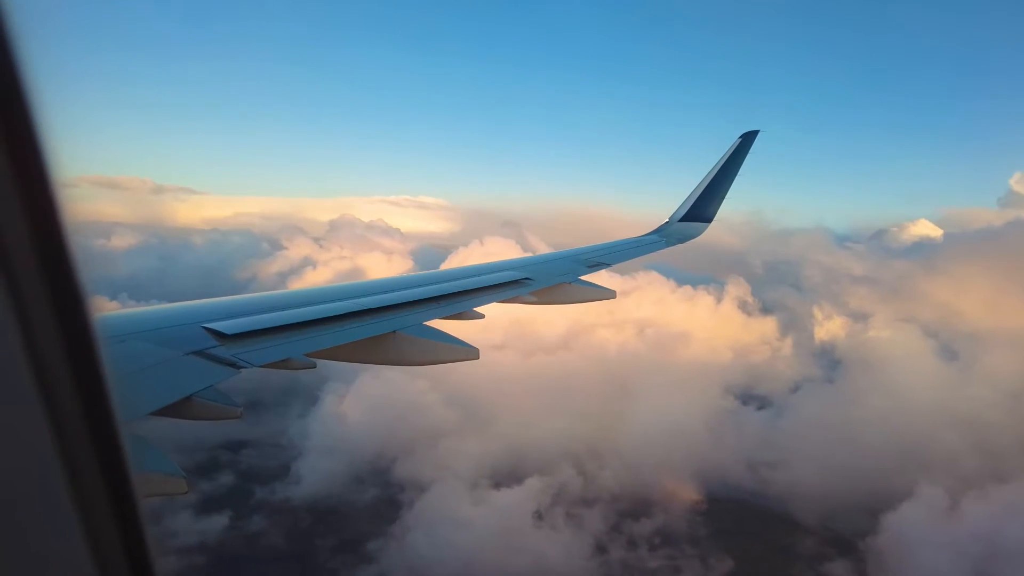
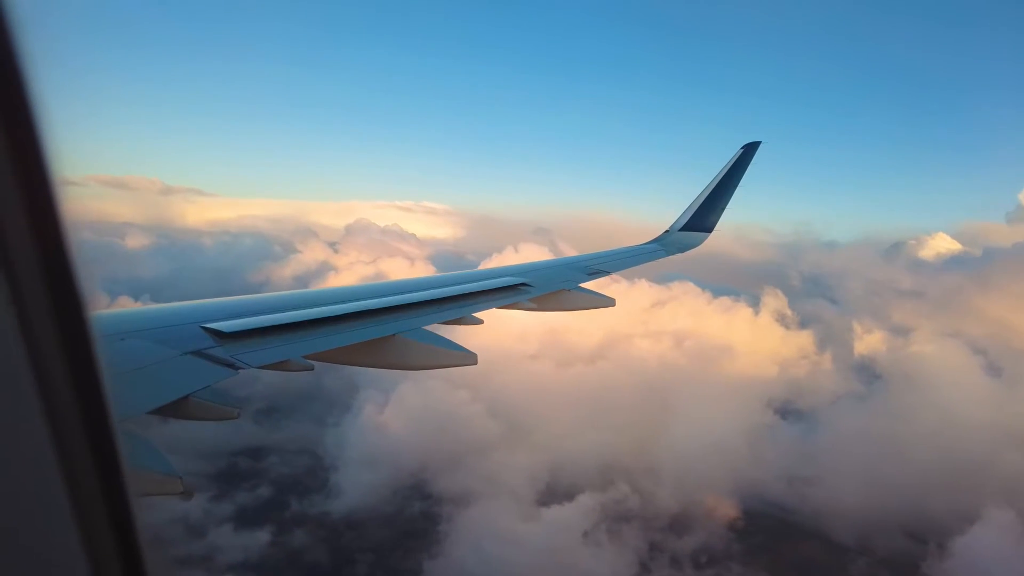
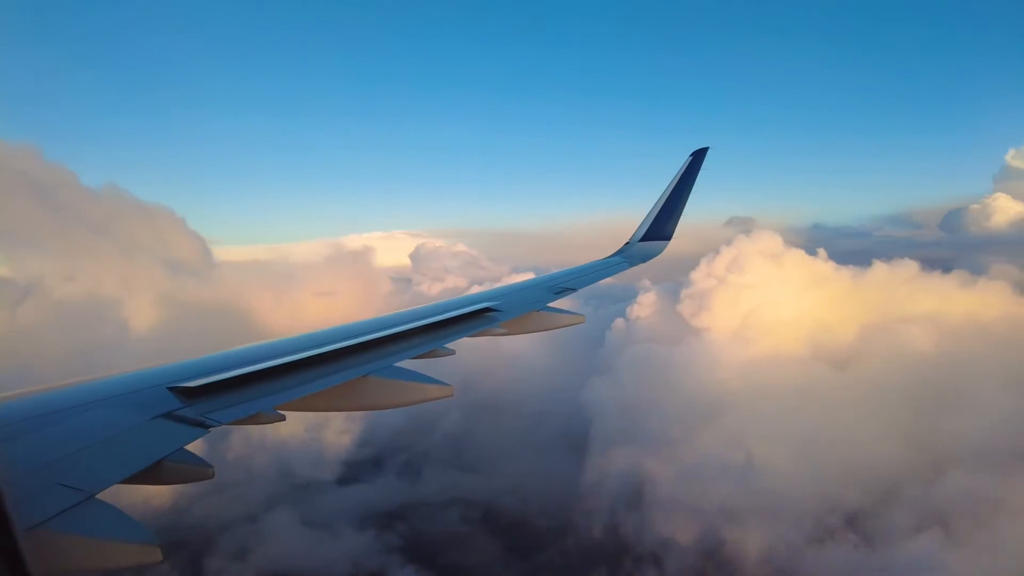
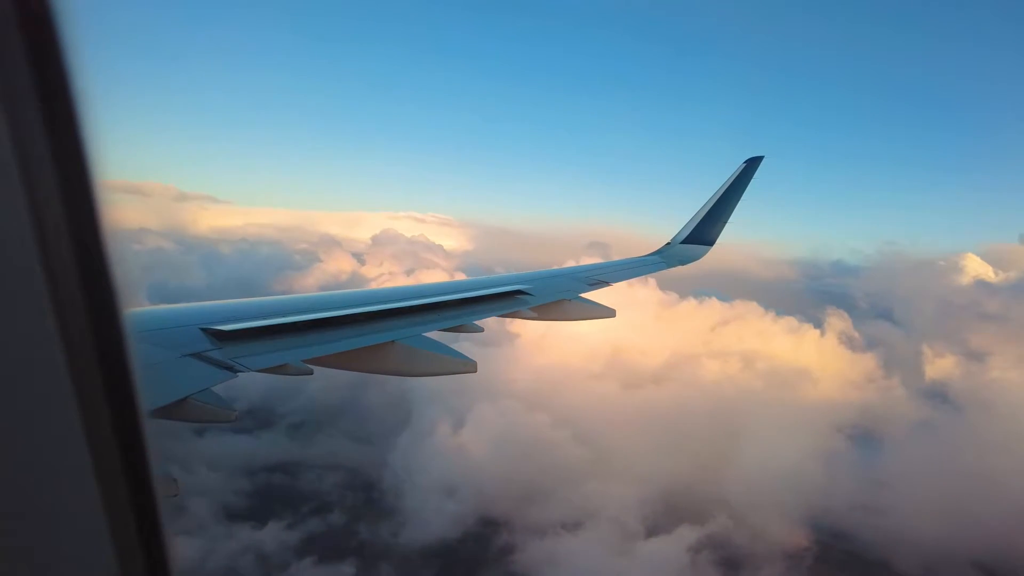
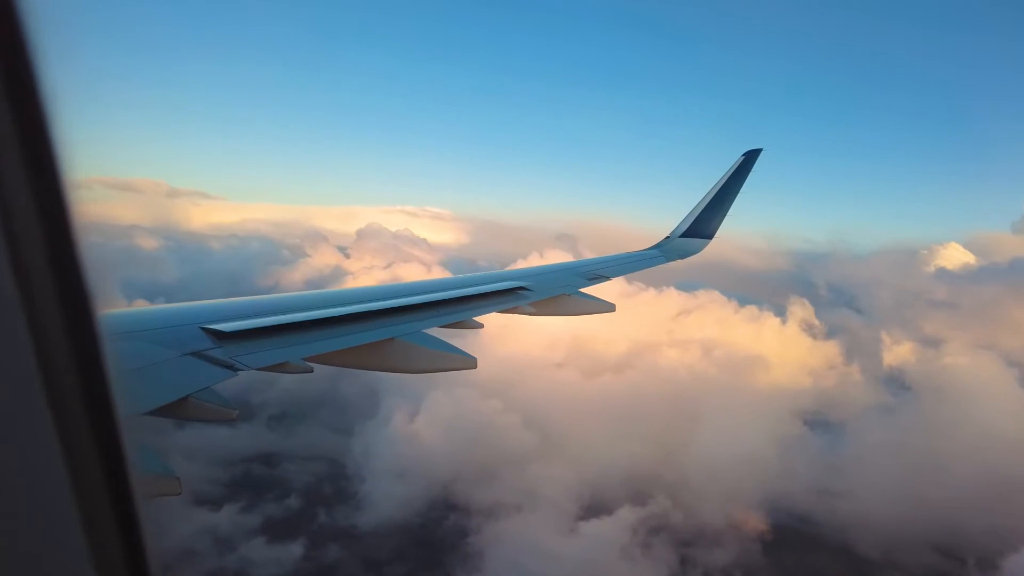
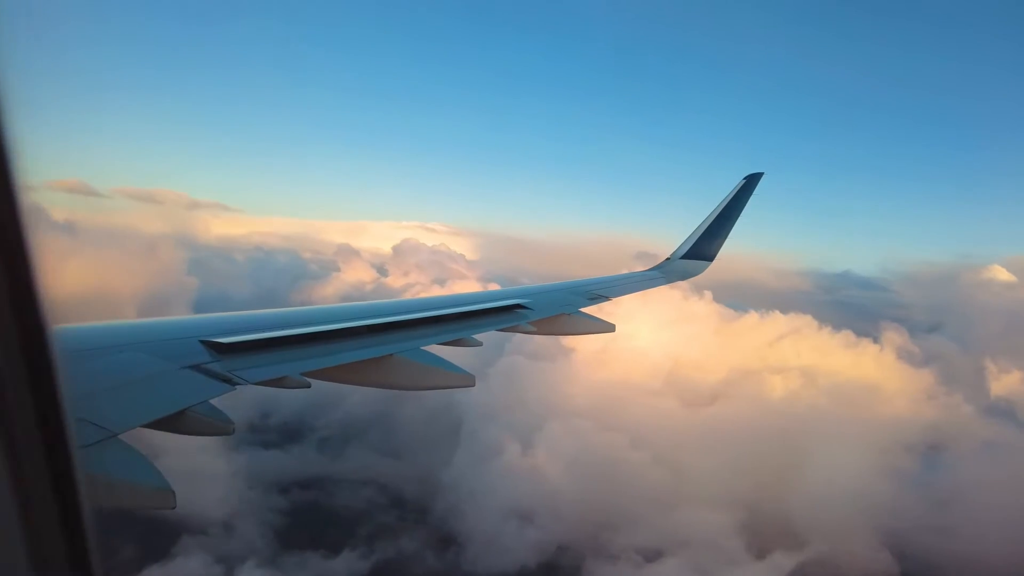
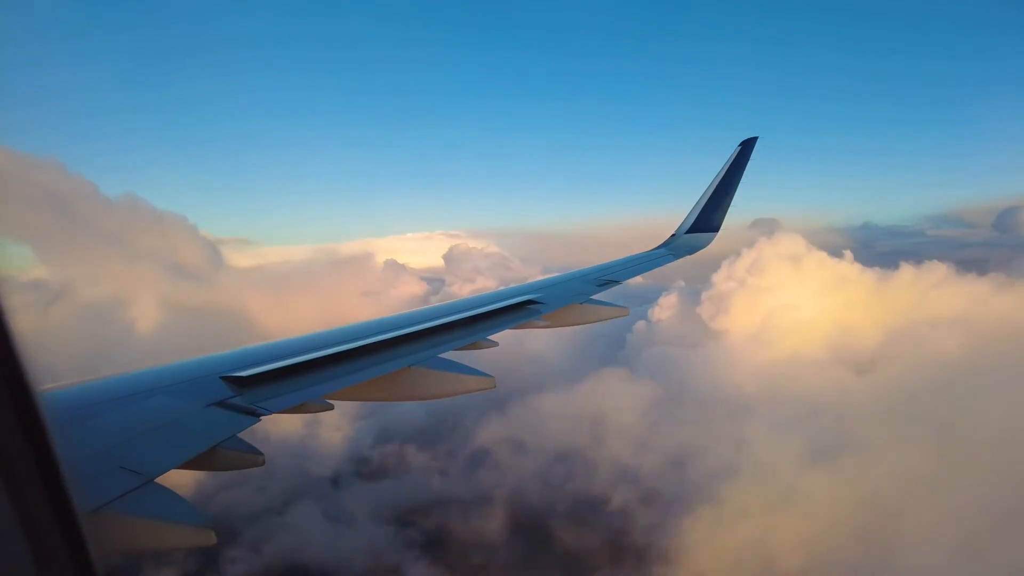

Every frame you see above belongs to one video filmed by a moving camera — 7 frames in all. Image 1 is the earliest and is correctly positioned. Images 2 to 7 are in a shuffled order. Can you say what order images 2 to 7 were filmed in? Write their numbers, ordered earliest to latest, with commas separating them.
2, 5, 4, 6, 7, 3
